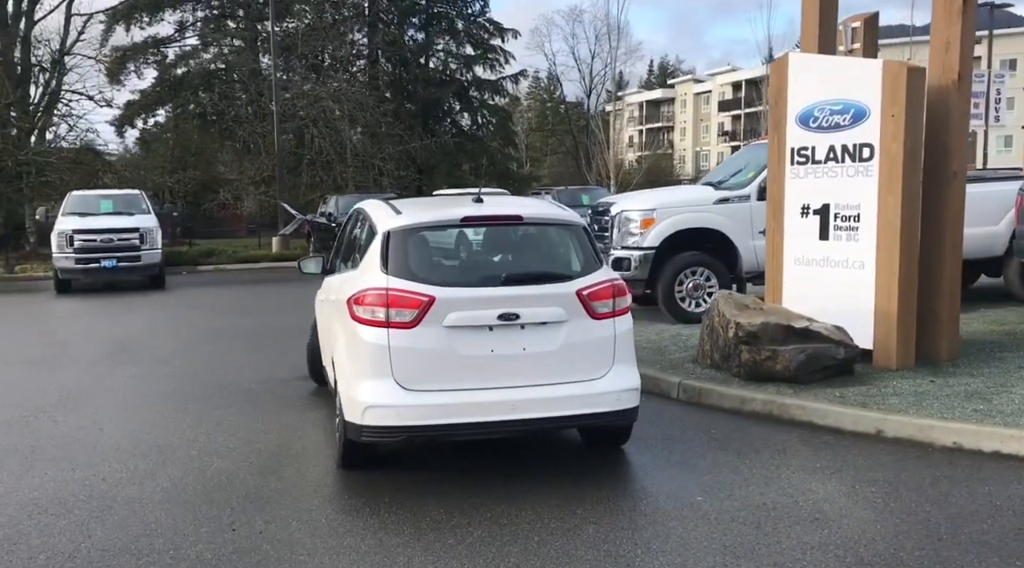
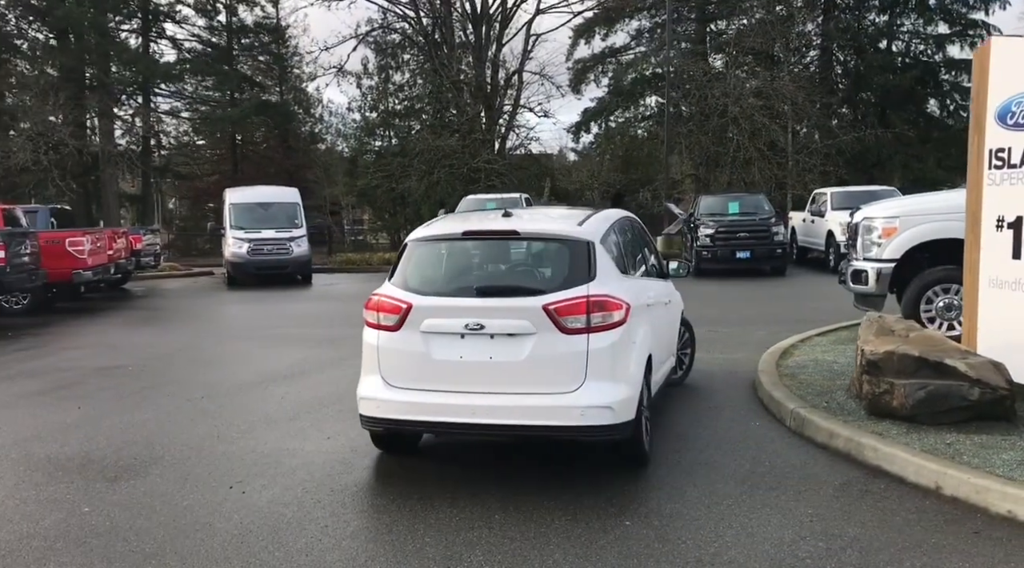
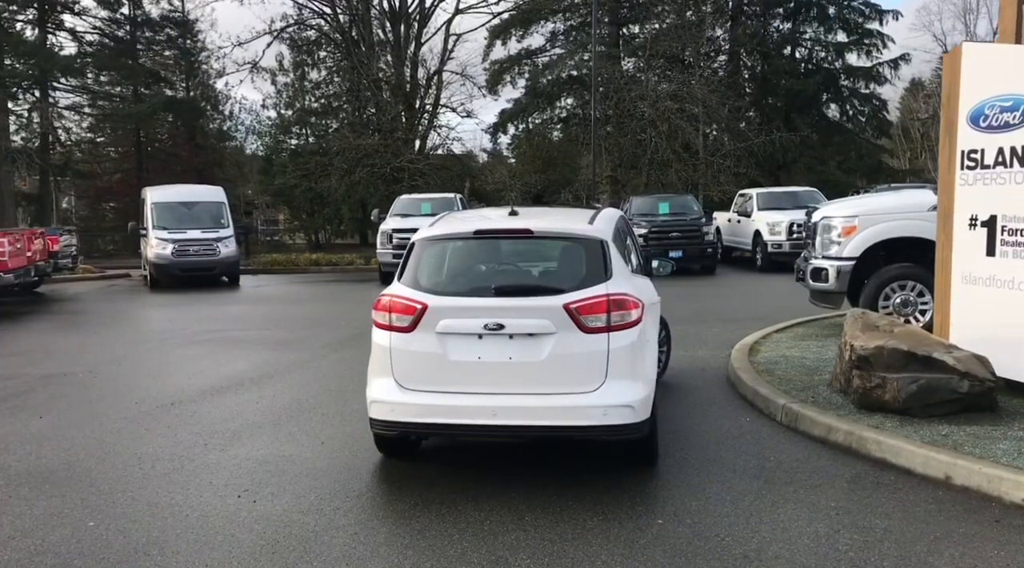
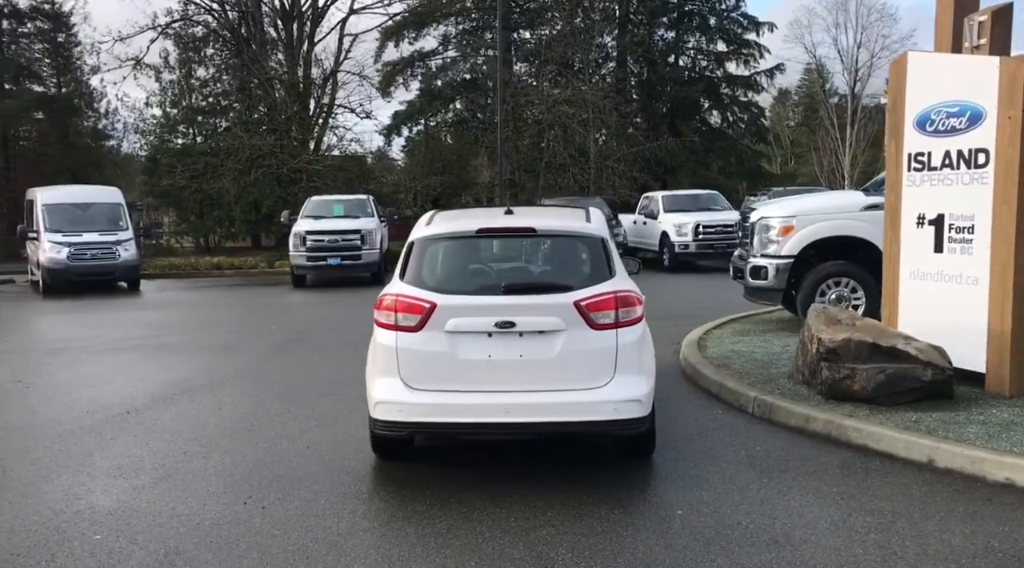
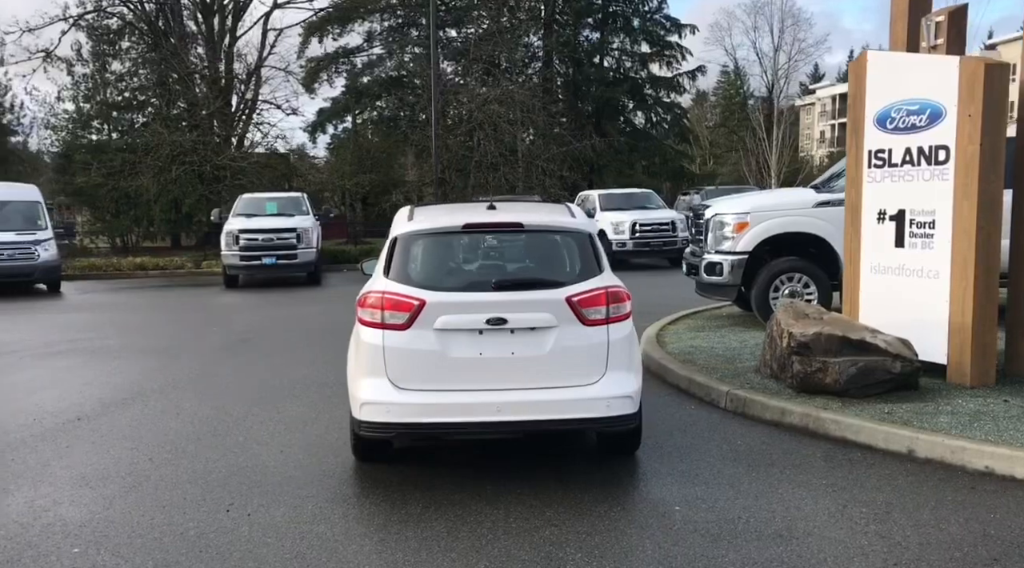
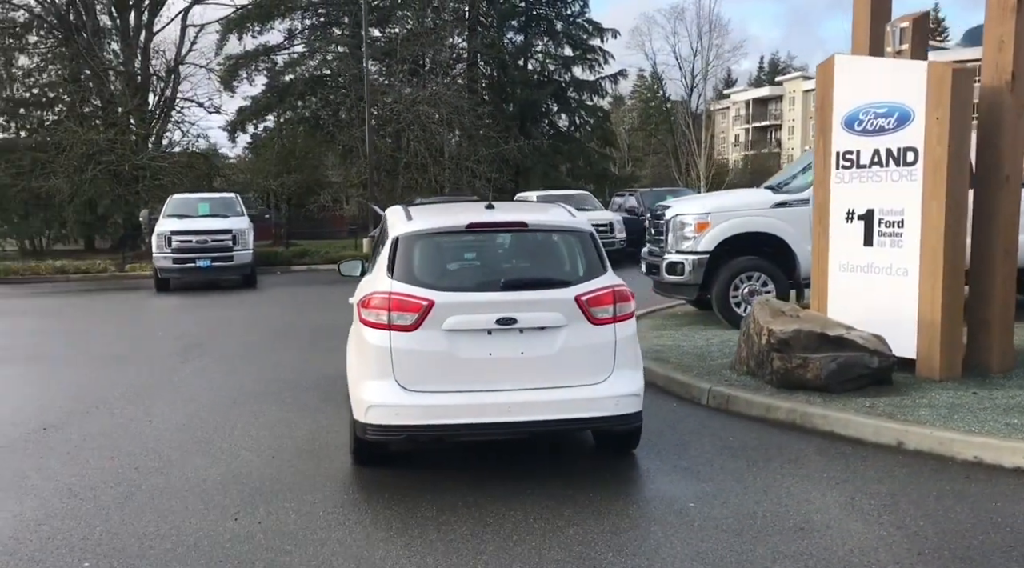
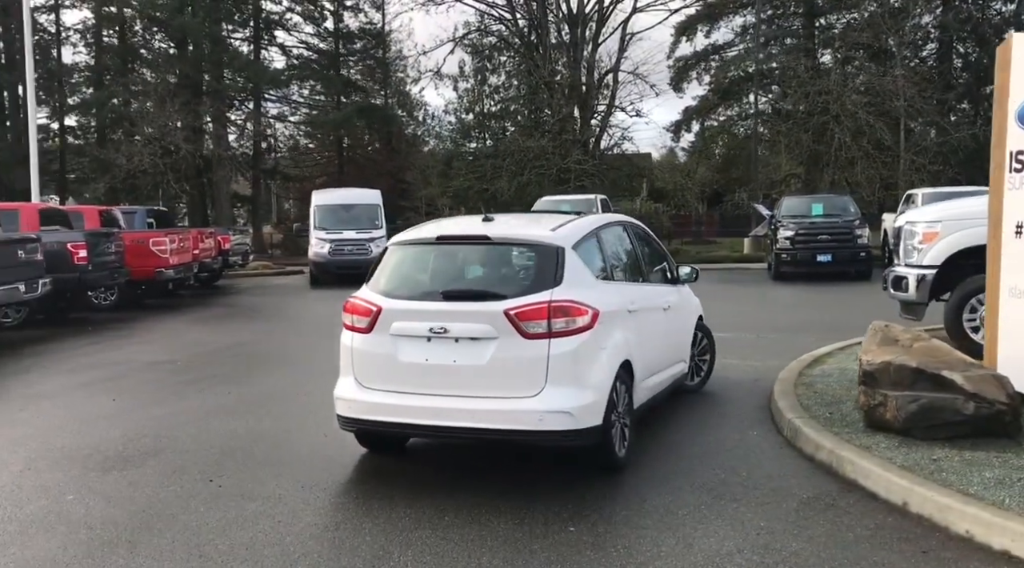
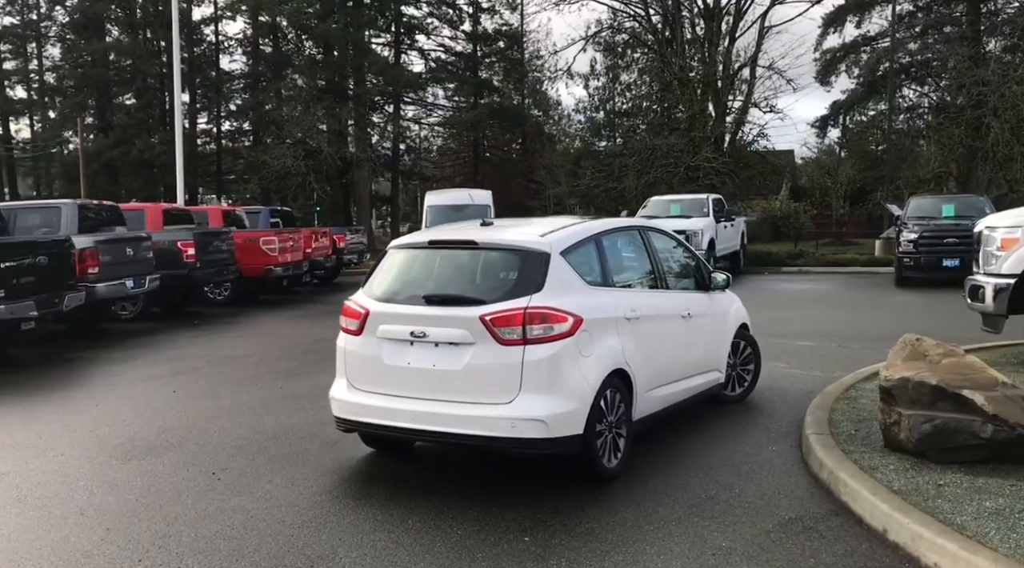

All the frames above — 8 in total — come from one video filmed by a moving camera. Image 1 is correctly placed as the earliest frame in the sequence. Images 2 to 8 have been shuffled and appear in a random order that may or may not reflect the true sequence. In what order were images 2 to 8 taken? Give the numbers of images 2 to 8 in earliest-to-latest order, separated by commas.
6, 5, 4, 3, 2, 7, 8
